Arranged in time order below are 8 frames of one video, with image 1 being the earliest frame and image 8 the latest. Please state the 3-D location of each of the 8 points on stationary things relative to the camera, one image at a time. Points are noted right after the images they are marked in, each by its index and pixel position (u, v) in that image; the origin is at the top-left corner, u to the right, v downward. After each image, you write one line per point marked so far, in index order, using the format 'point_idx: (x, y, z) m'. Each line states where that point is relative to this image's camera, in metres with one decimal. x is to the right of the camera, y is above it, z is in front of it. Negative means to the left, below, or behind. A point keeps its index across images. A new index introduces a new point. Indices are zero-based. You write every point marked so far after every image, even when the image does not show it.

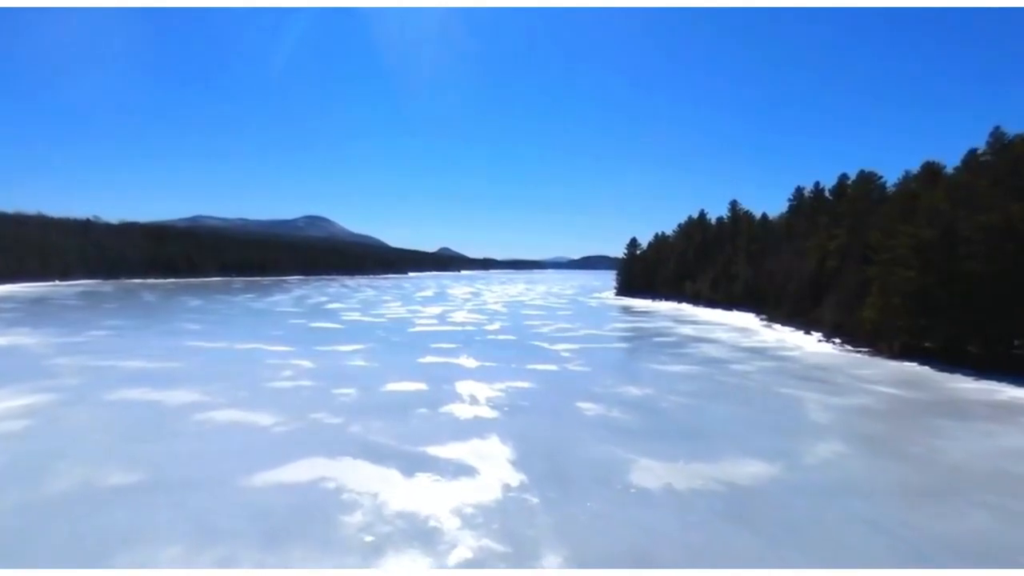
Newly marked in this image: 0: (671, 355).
0: (+3.2, -1.3, +14.4) m
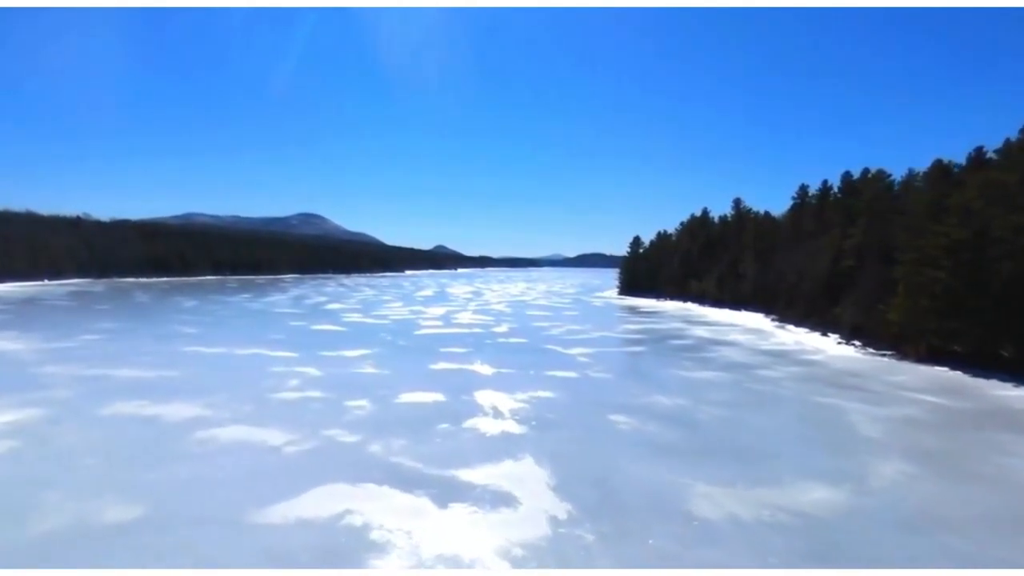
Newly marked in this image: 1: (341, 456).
0: (+3.5, -1.4, +13.8) m
1: (-1.6, -1.6, +6.8) m
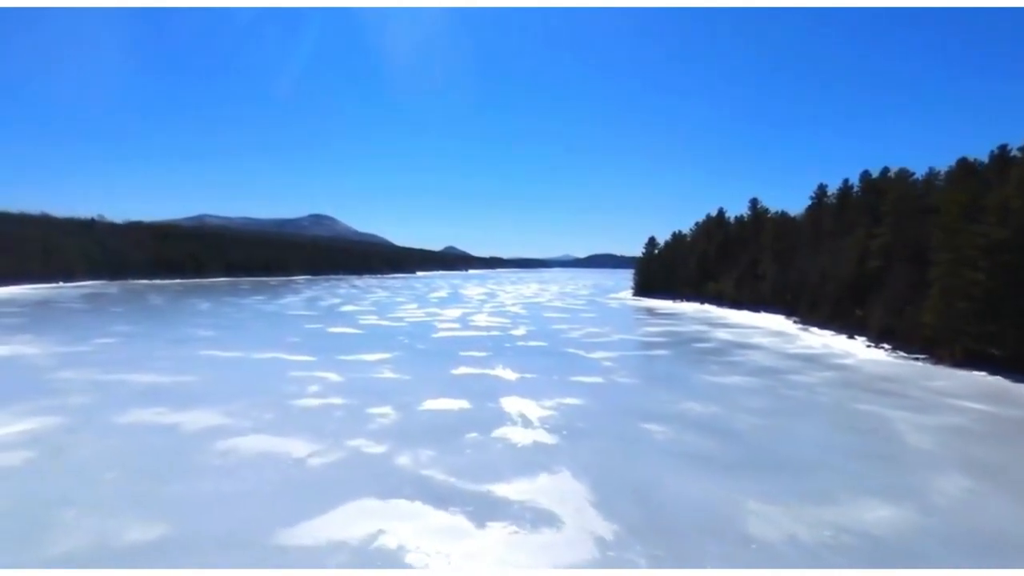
0: (+3.9, -1.4, +13.4) m
1: (-1.3, -1.6, +6.5) m
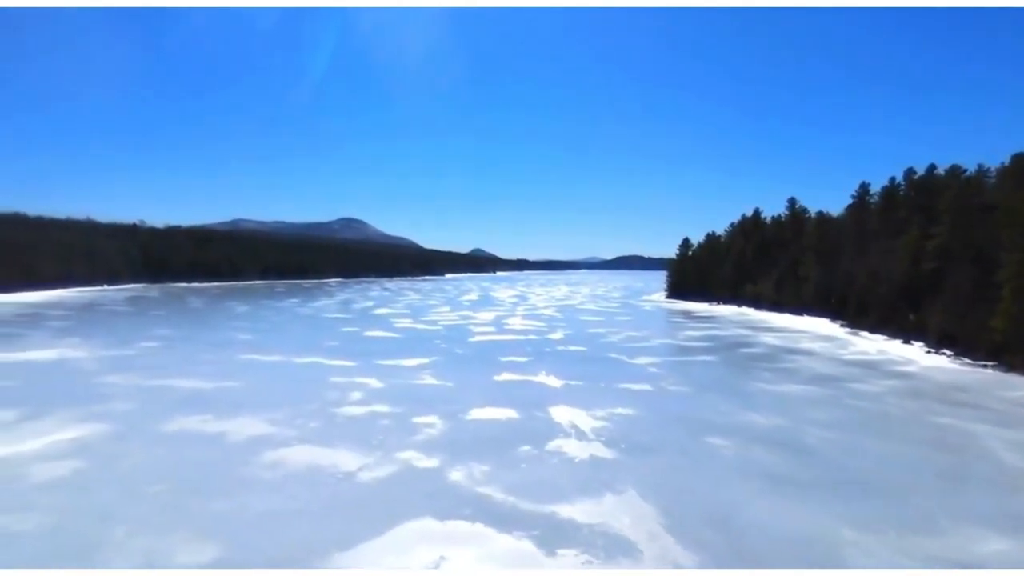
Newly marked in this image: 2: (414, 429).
0: (+4.7, -1.5, +12.9) m
1: (-0.8, -1.7, +6.1) m
2: (-1.1, -1.6, +8.1) m
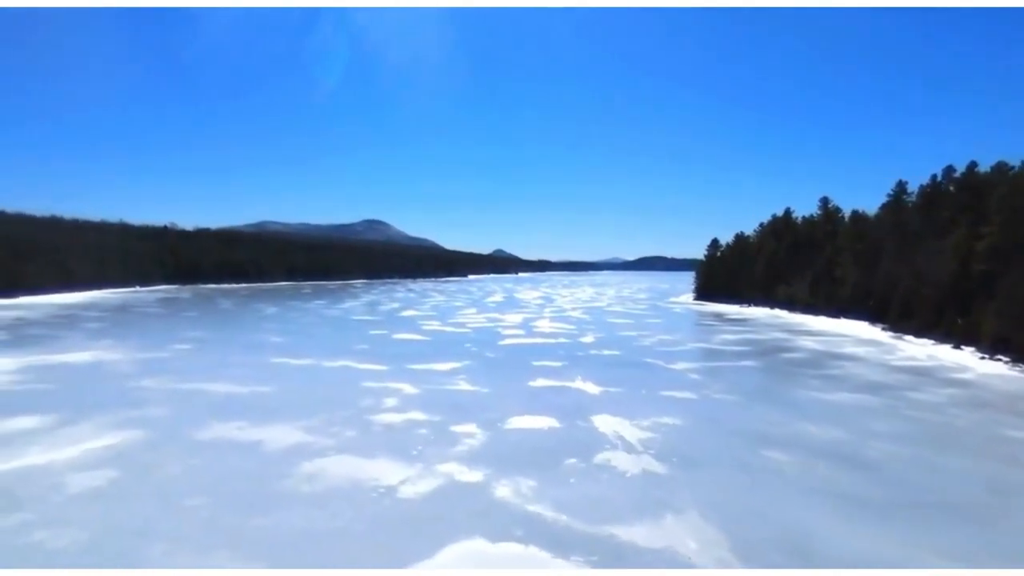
0: (+5.3, -1.5, +12.4) m
1: (-0.4, -1.7, +5.8) m
2: (-0.6, -1.6, +7.8) m
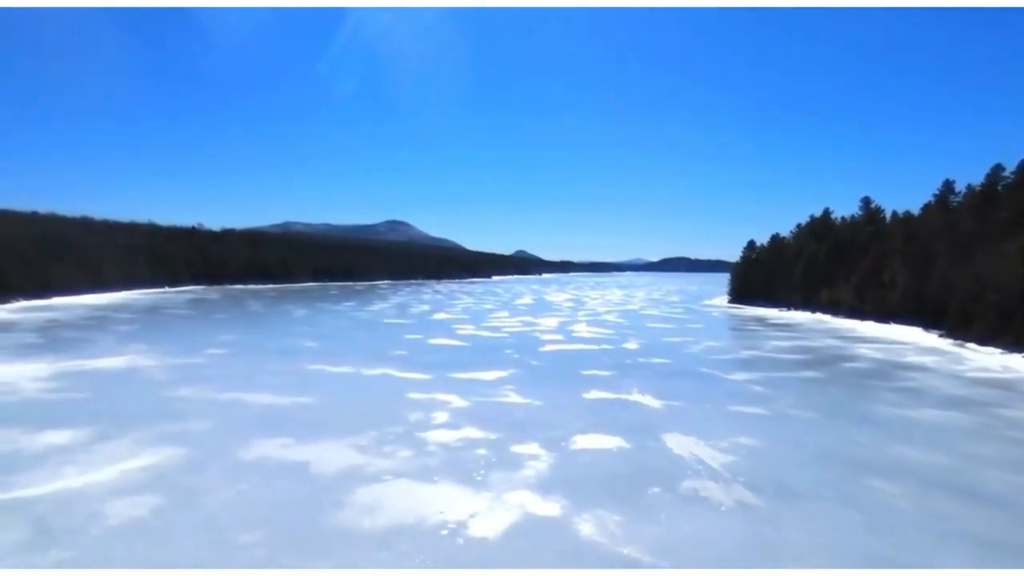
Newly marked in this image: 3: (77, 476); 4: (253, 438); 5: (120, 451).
0: (+6.1, -1.7, +11.5) m
1: (+0.3, -1.8, +5.1) m
2: (+0.1, -1.7, +7.1) m
3: (-3.8, -1.7, +6.3) m
4: (-2.8, -1.6, +7.8) m
5: (-3.9, -1.6, +7.1) m
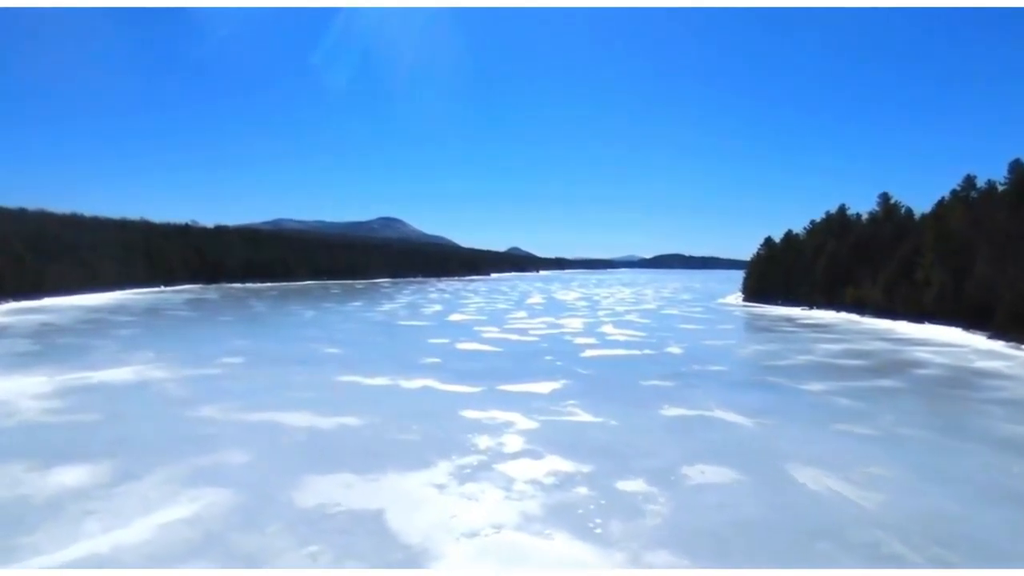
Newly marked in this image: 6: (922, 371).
0: (+7.0, -1.7, +10.4) m
1: (+1.2, -1.9, +3.9) m
2: (+1.0, -1.8, +5.9) m
3: (-2.9, -1.7, +5.1) m
4: (-1.9, -1.7, +6.5) m
5: (-3.0, -1.7, +5.9) m
6: (+7.9, -1.6, +13.8) m
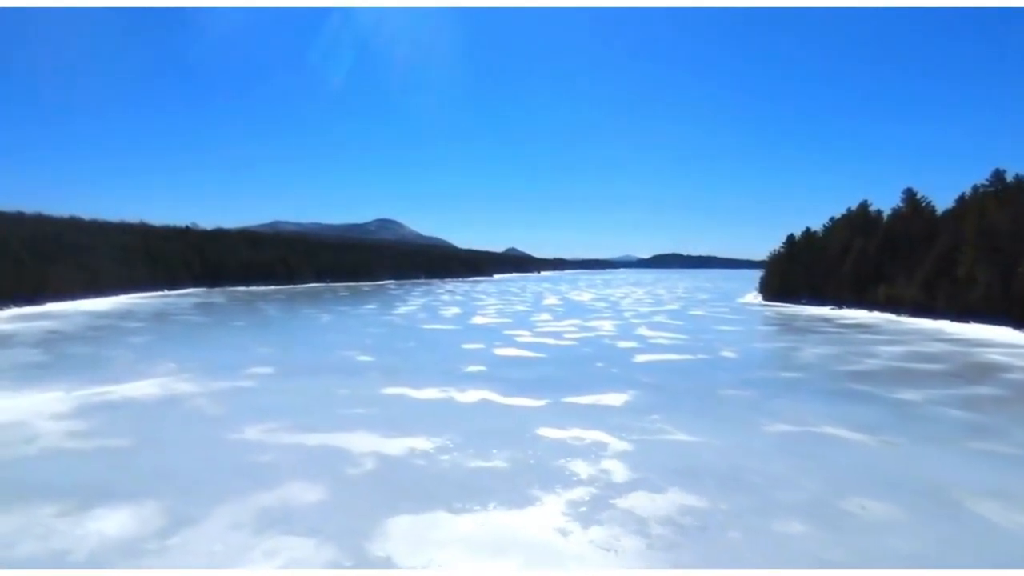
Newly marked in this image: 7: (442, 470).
0: (+8.0, -1.6, +9.3) m
1: (+2.2, -1.9, +2.8) m
2: (+2.0, -1.8, +4.8) m
3: (-1.9, -1.8, +4.0) m
4: (-0.9, -1.7, +5.4) m
5: (-2.0, -1.7, +4.8) m
6: (+8.8, -1.5, +12.7) m
7: (-0.7, -1.7, +6.7) m
